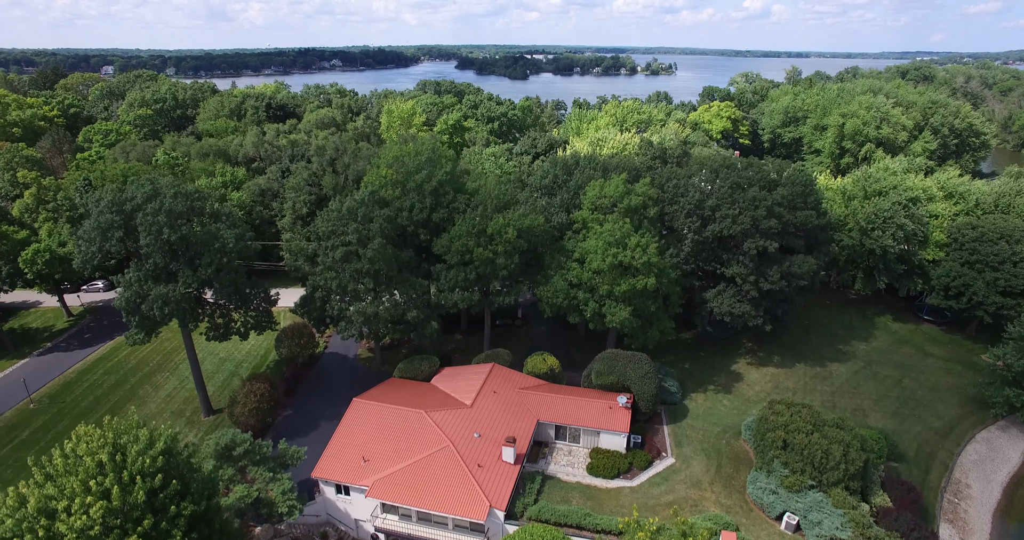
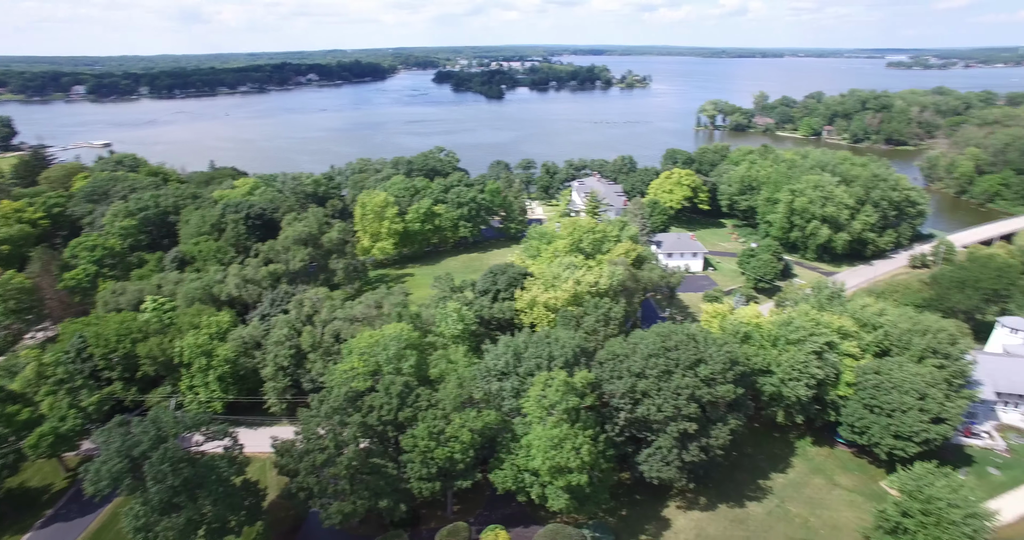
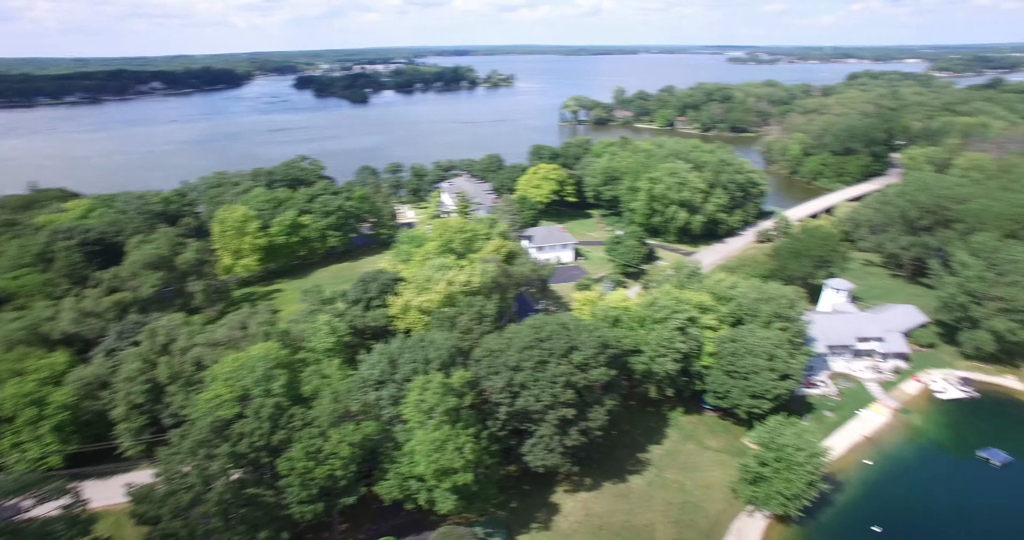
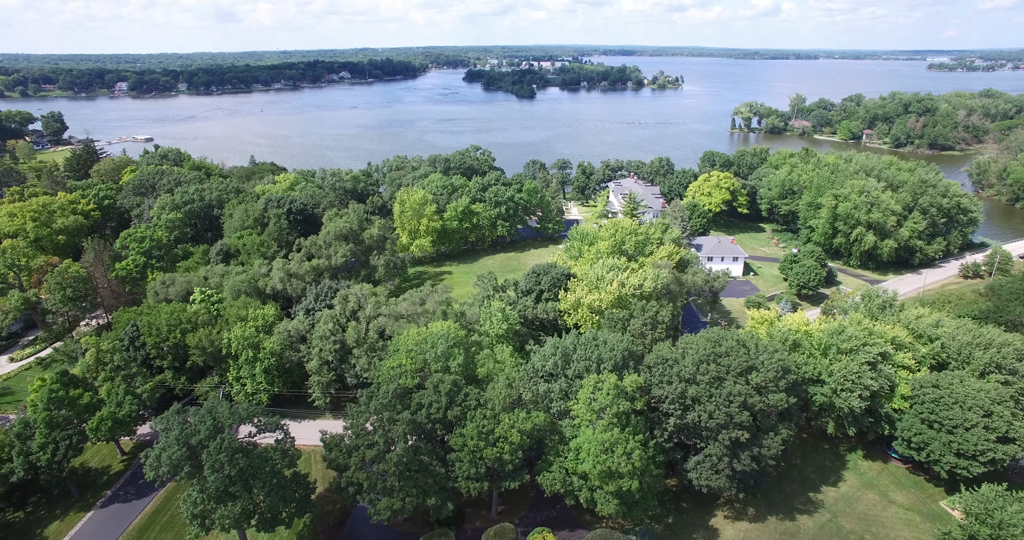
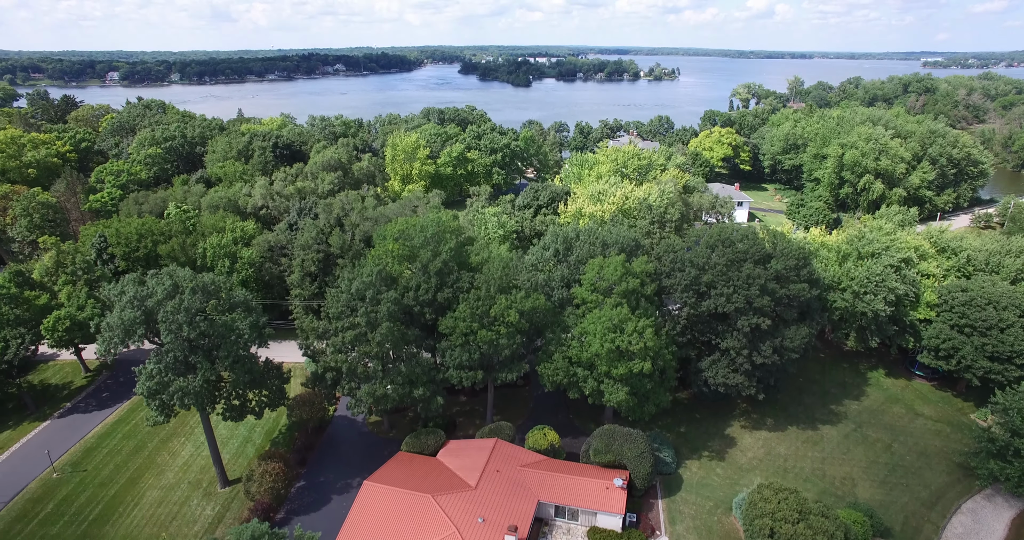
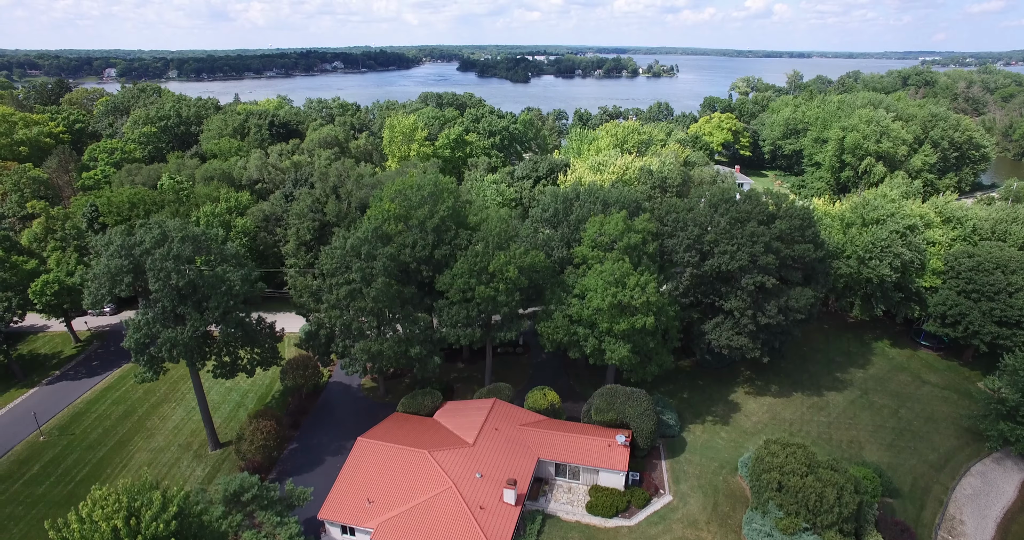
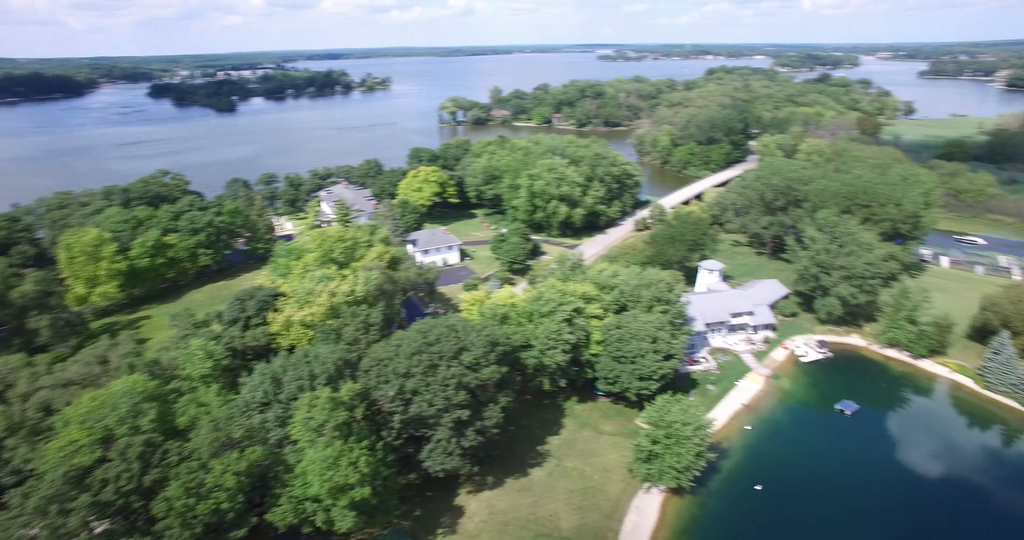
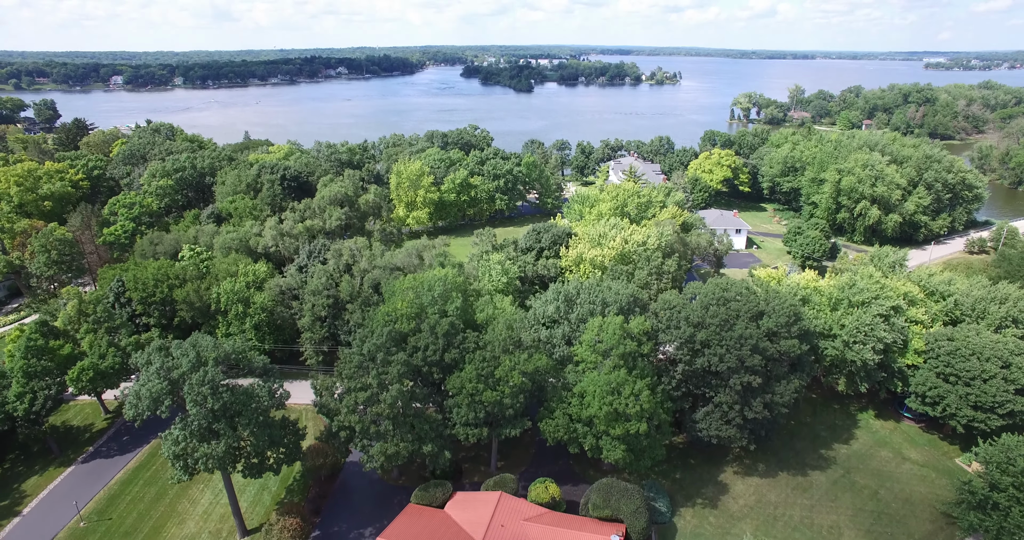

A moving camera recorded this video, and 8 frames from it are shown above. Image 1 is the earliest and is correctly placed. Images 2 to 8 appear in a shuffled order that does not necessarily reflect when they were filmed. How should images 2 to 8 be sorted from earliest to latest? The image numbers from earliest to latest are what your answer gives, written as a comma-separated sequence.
6, 5, 8, 4, 2, 3, 7
